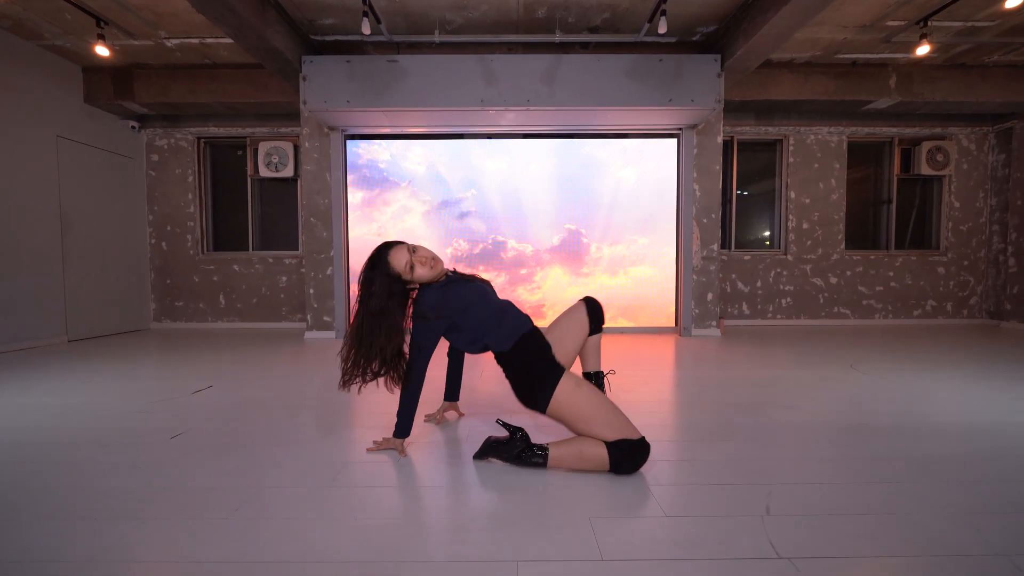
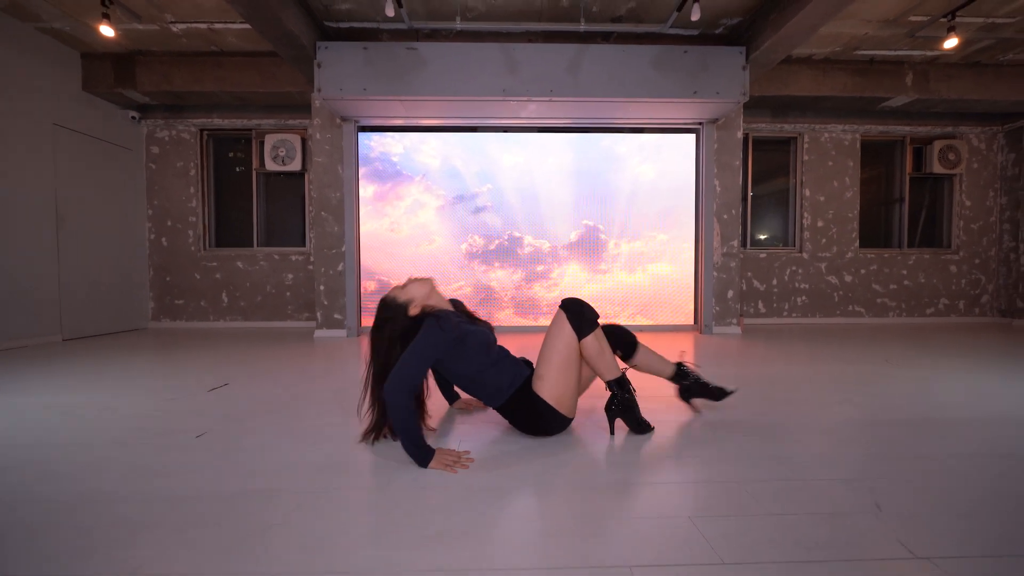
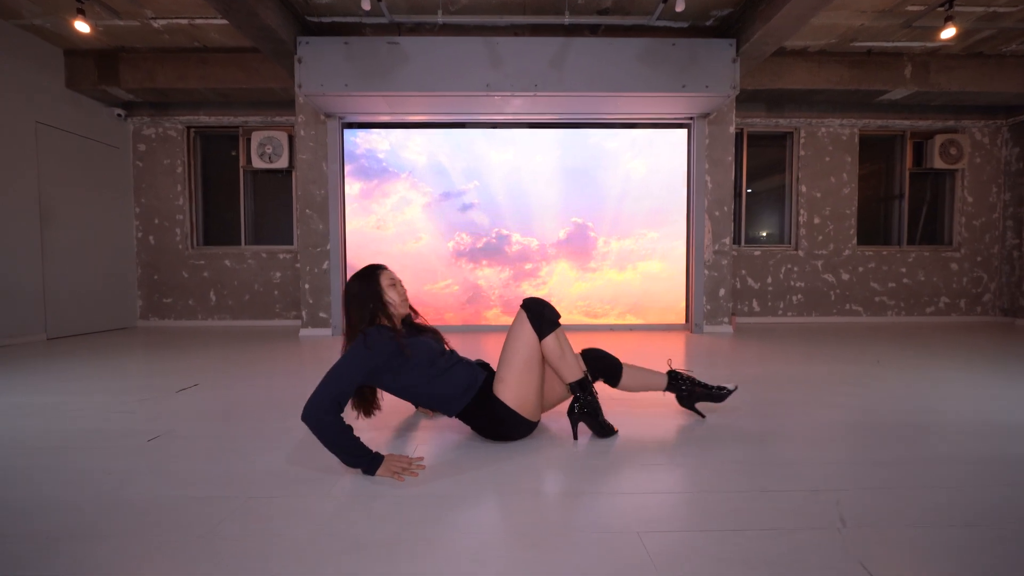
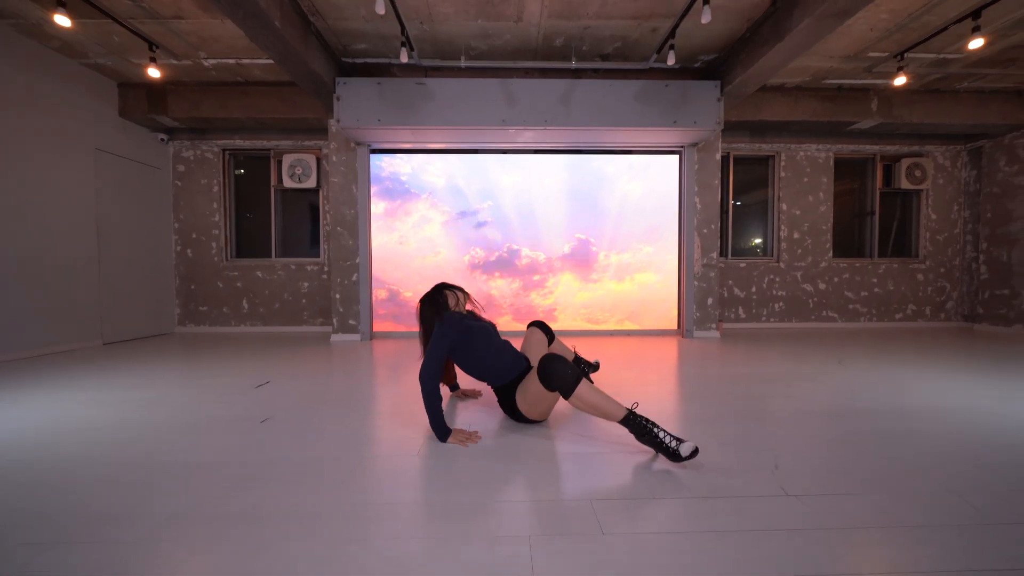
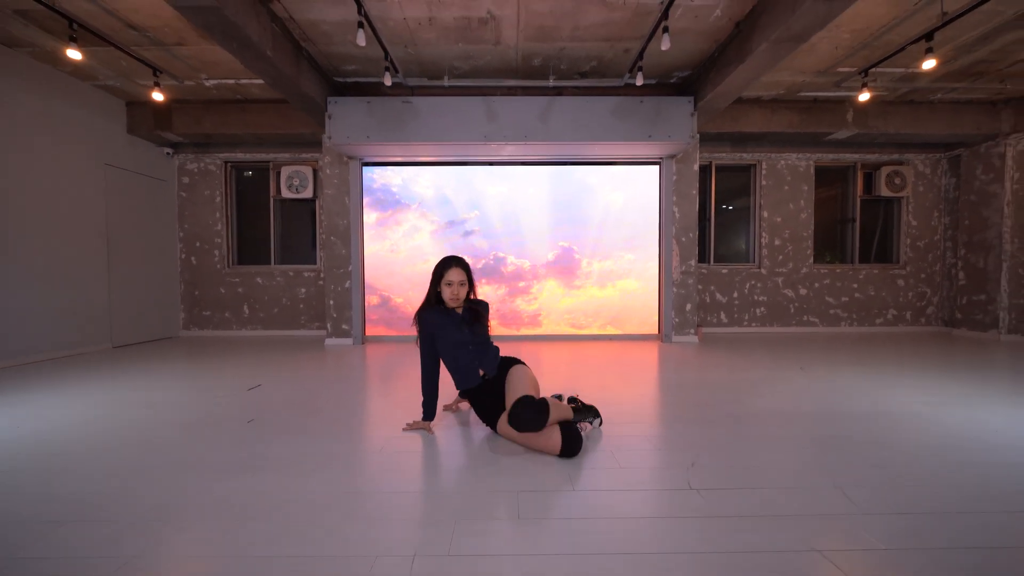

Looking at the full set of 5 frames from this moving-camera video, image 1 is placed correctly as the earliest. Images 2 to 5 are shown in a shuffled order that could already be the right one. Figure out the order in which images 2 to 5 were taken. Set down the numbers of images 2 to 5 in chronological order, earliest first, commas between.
5, 3, 2, 4
